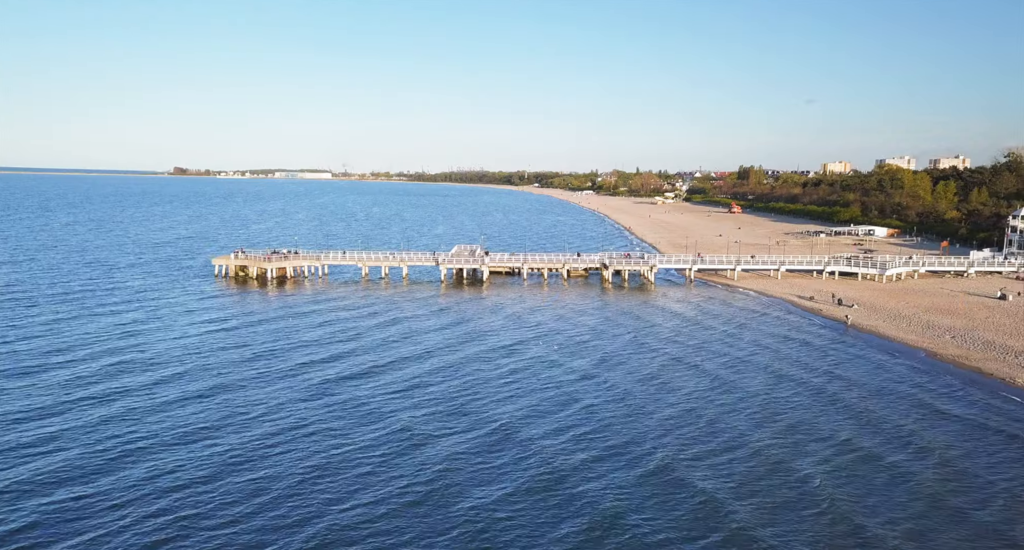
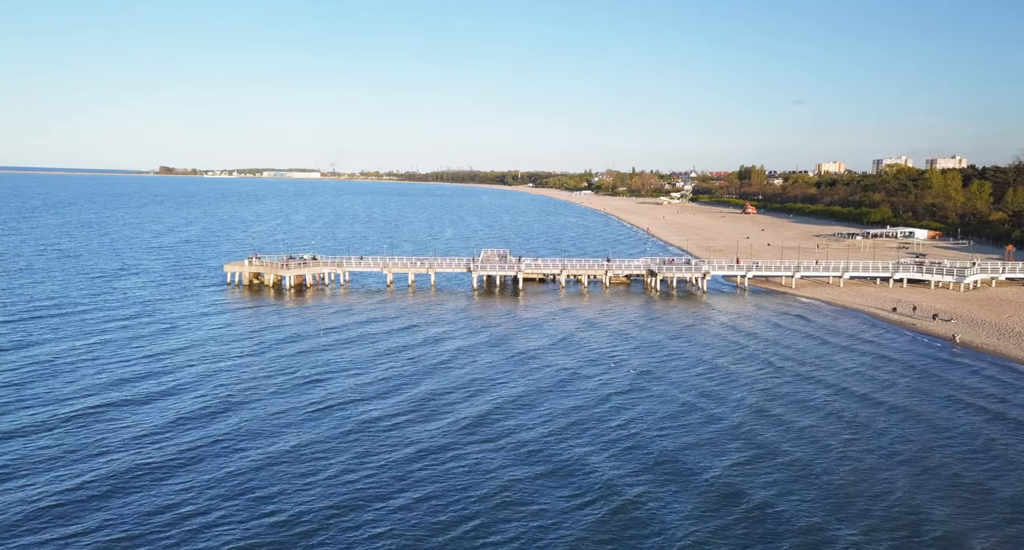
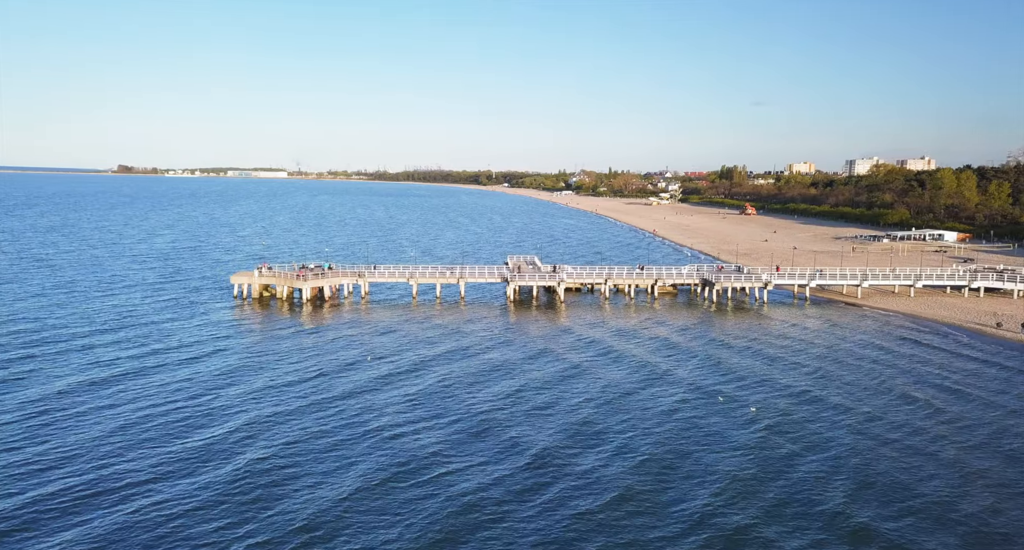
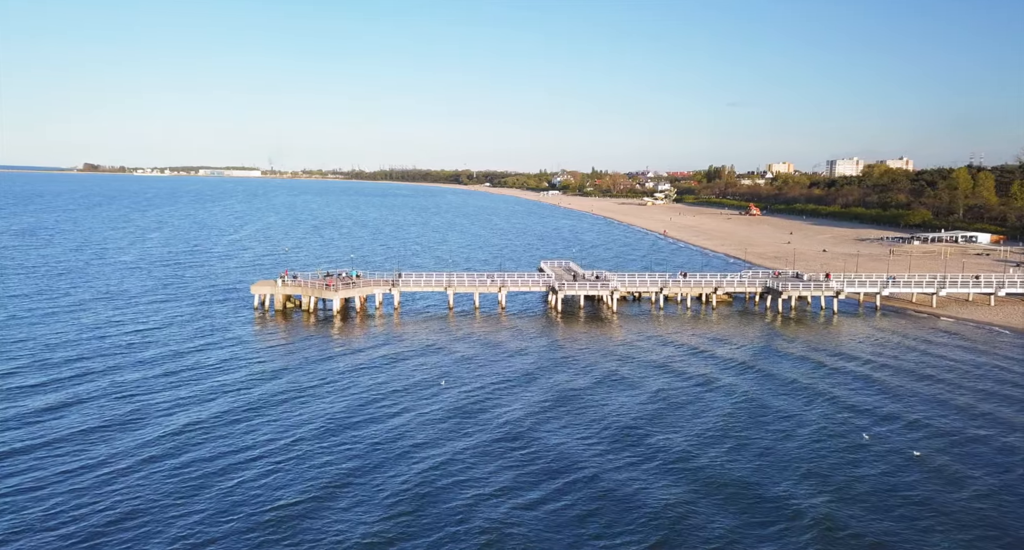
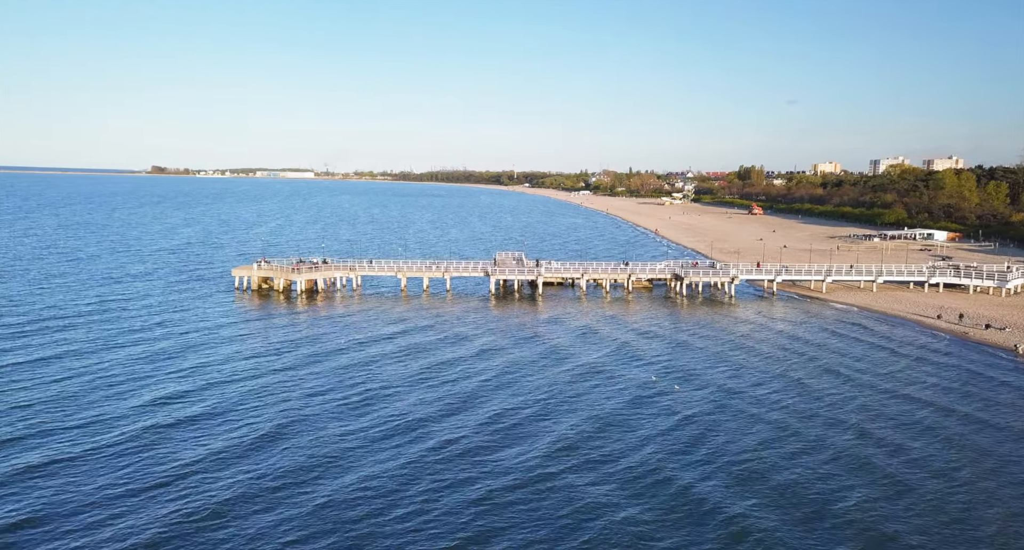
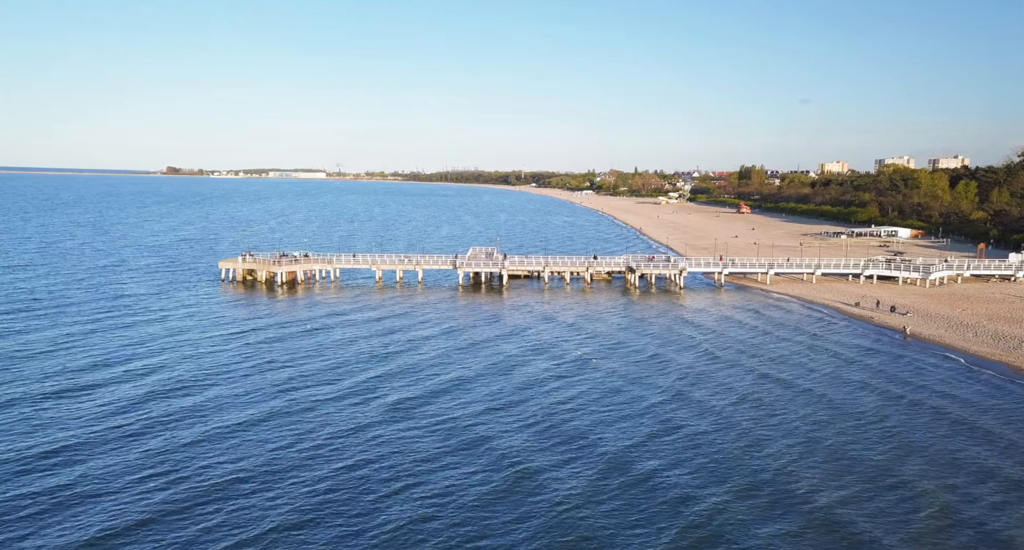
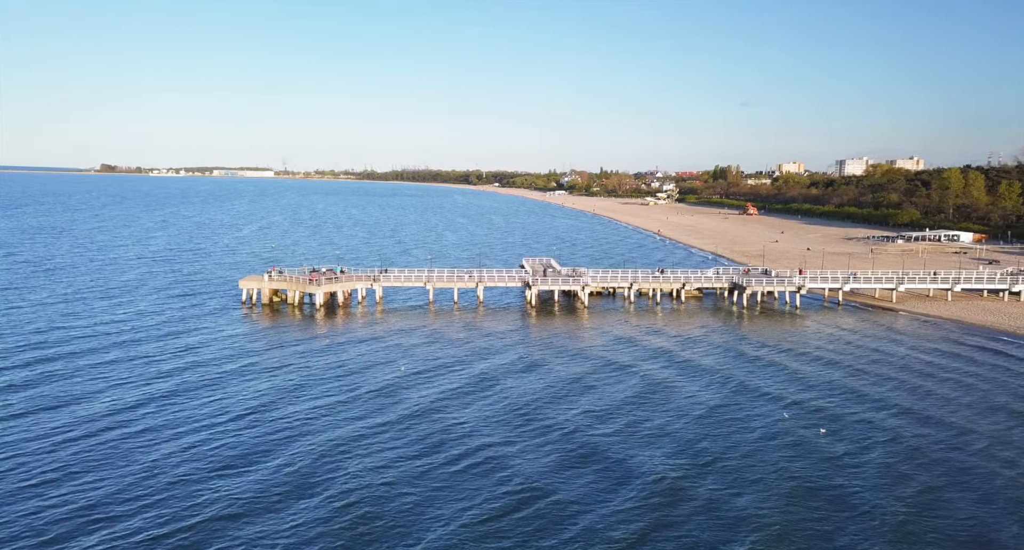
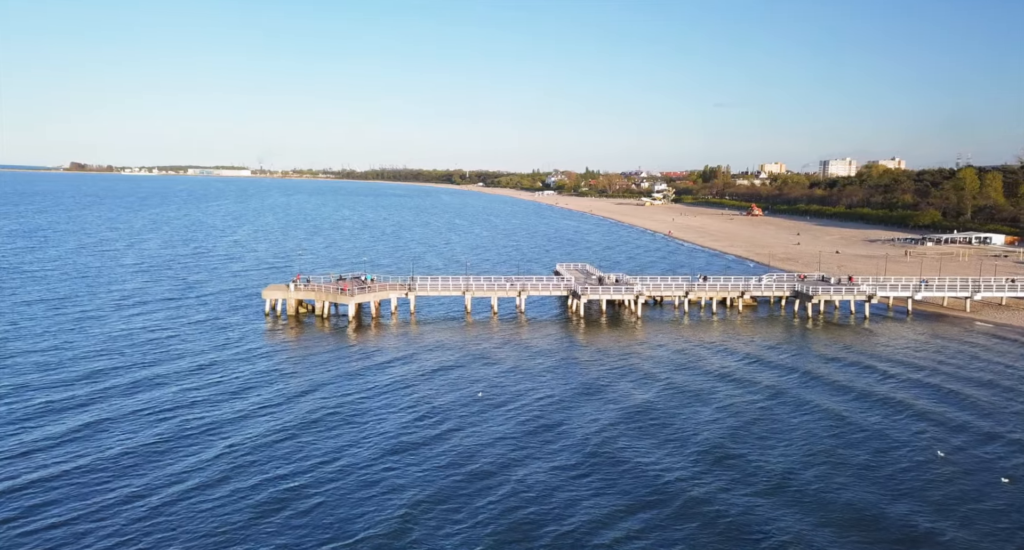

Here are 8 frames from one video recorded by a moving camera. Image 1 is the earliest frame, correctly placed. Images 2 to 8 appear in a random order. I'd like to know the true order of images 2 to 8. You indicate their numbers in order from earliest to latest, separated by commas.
6, 2, 5, 3, 7, 4, 8
